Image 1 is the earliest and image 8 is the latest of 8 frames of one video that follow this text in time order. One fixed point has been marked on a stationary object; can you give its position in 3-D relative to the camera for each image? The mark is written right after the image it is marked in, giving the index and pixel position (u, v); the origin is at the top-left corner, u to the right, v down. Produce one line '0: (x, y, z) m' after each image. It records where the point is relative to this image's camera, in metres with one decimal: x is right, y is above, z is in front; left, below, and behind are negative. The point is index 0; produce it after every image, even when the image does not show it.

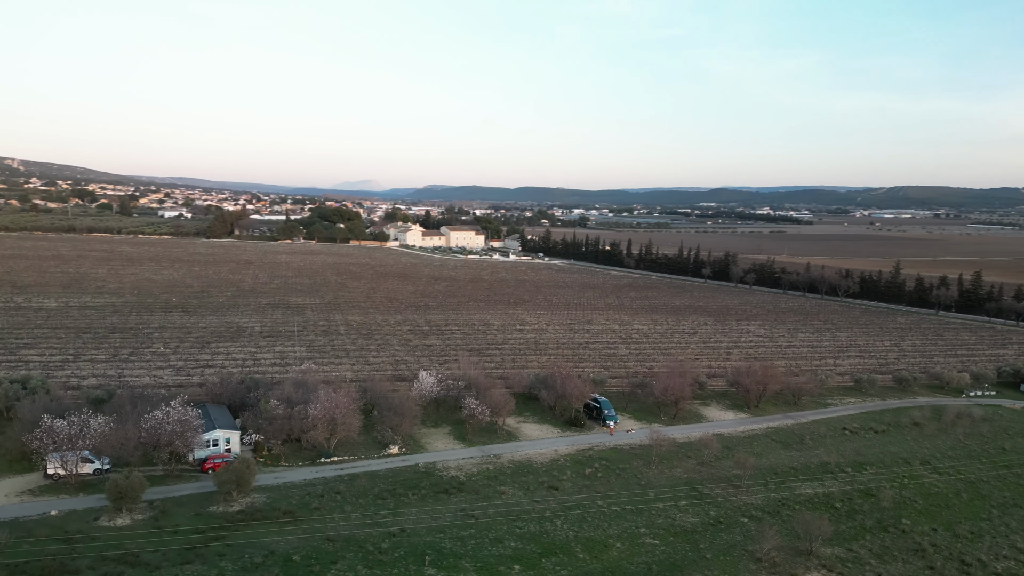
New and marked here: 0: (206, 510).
0: (-6.1, -4.5, +14.8) m
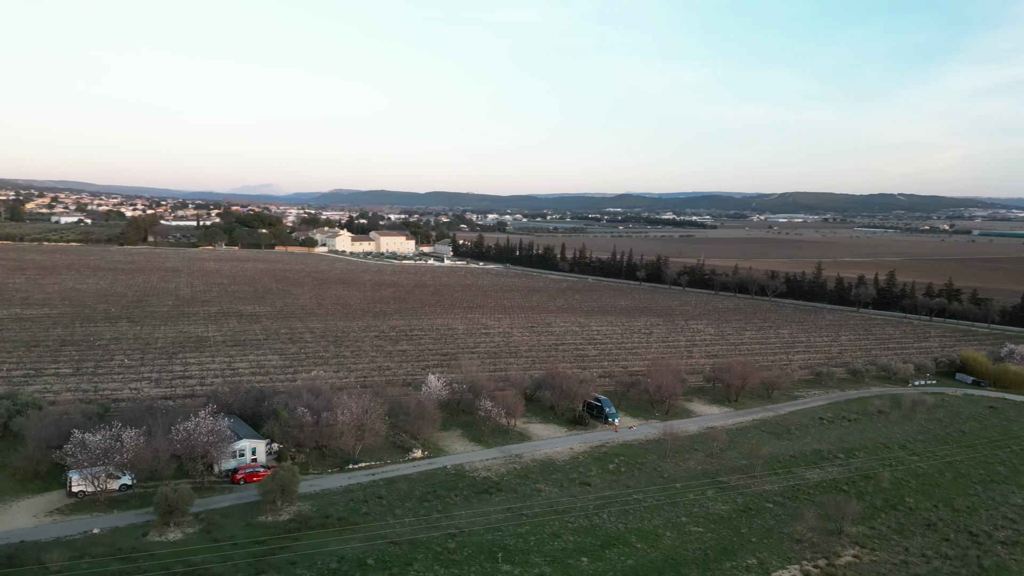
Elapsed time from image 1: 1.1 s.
0: (-5.0, -4.6, +14.4) m
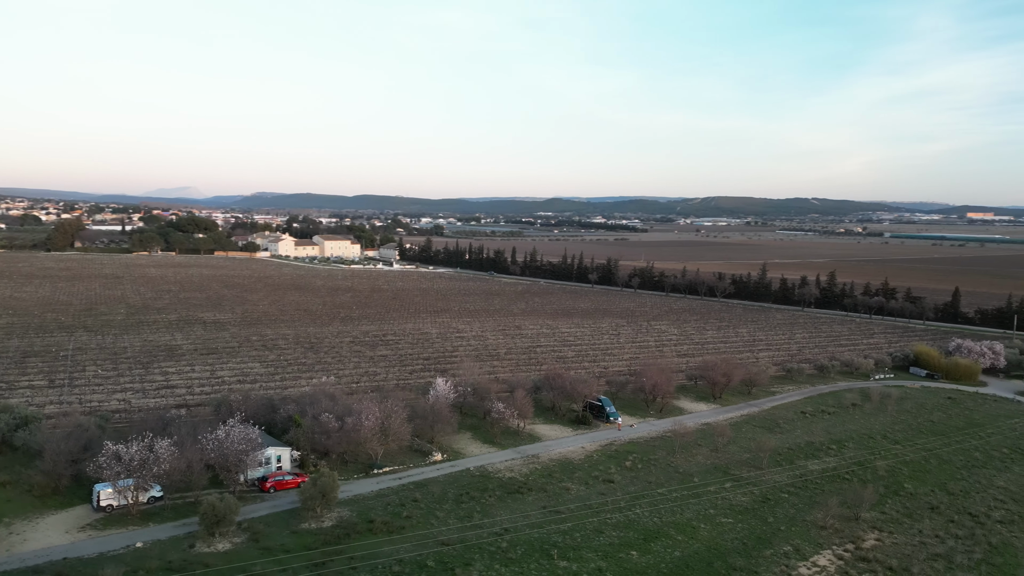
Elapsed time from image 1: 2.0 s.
0: (-4.1, -4.6, +14.2) m
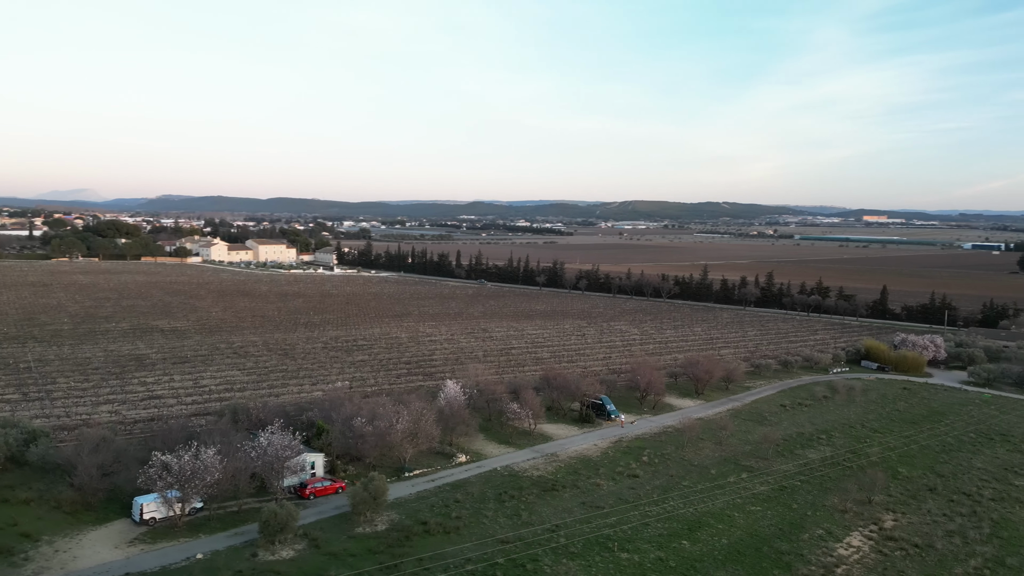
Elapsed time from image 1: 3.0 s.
0: (-3.0, -4.7, +14.1) m
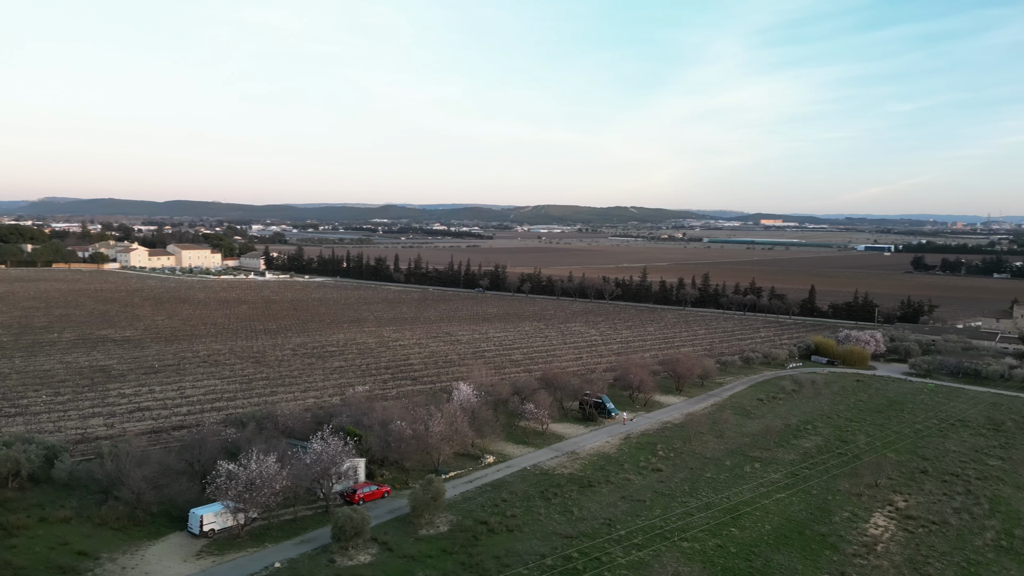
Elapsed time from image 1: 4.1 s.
0: (-1.8, -4.8, +14.1) m
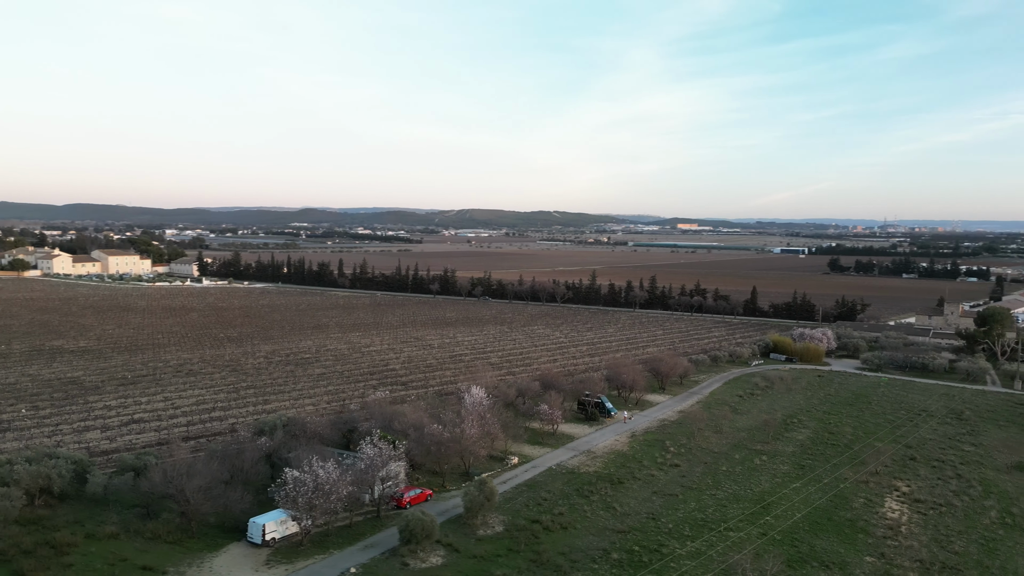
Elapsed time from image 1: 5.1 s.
0: (-0.6, -4.8, +14.3) m
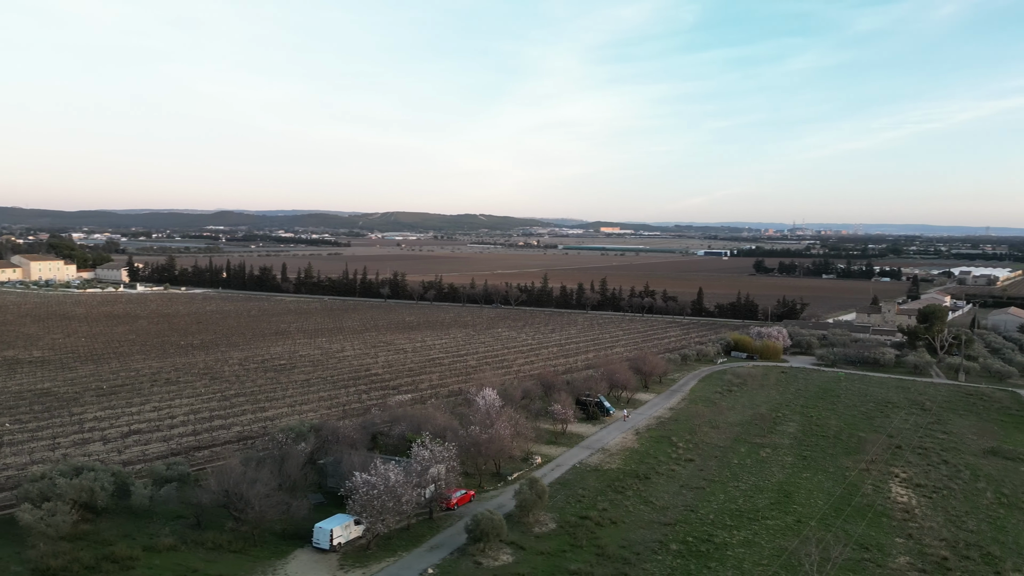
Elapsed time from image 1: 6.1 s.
0: (+0.5, -4.9, +14.6) m
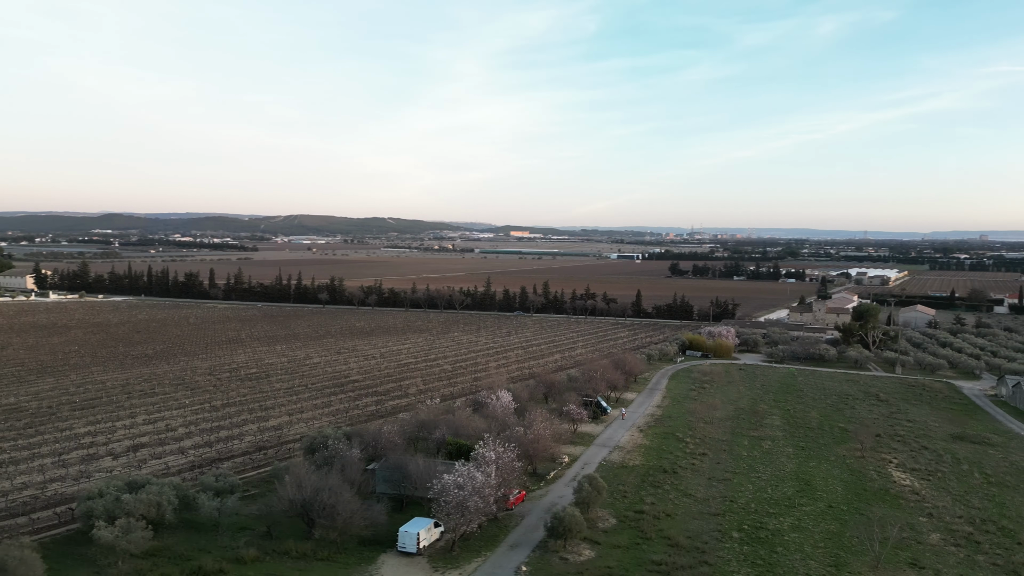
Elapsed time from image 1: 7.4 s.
0: (+1.9, -4.9, +15.1) m
